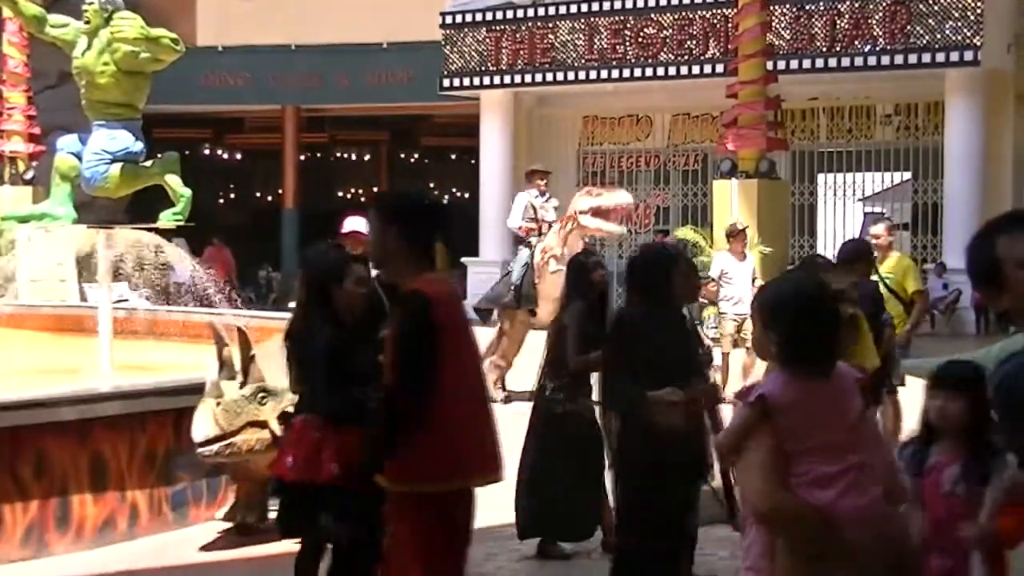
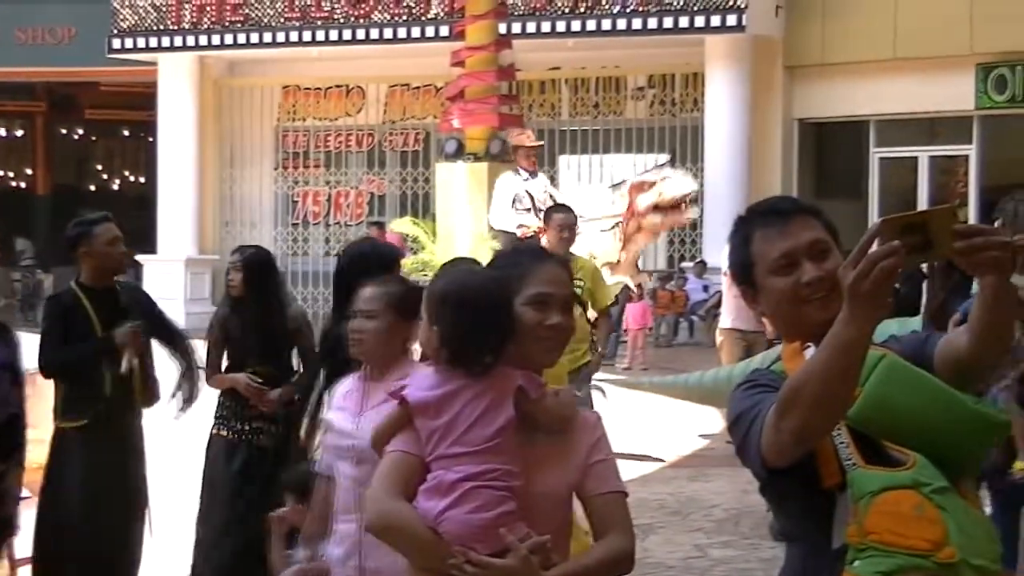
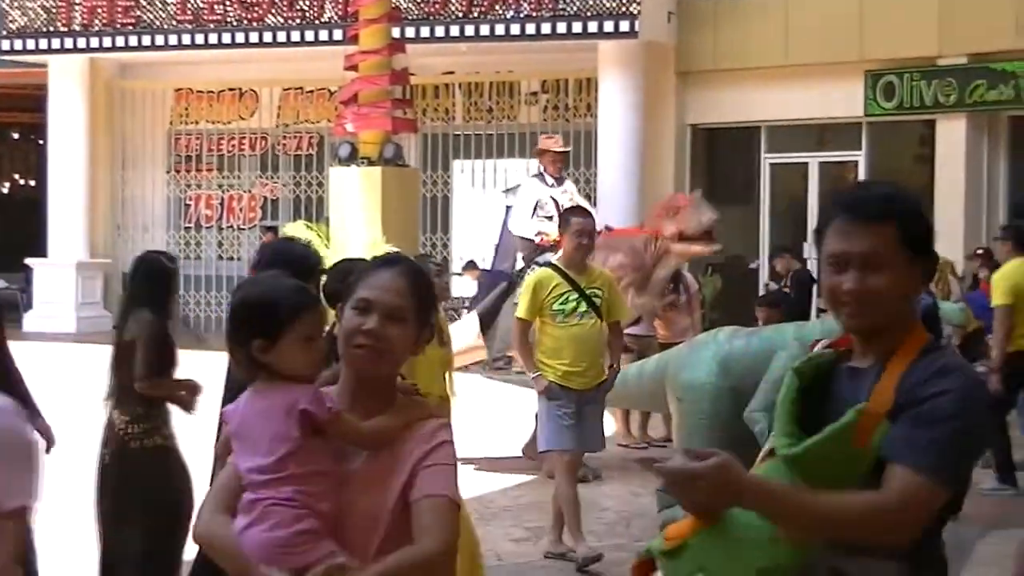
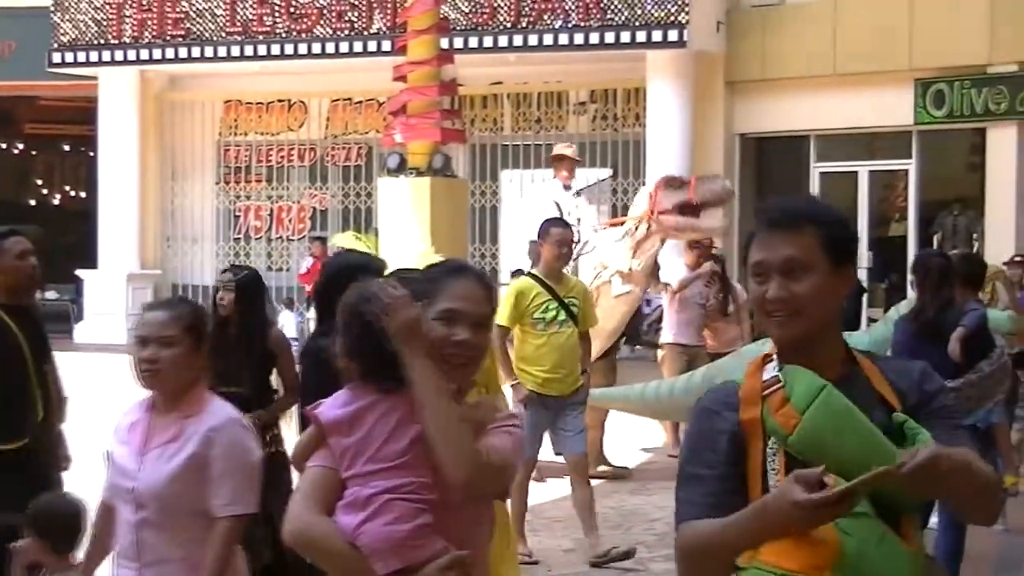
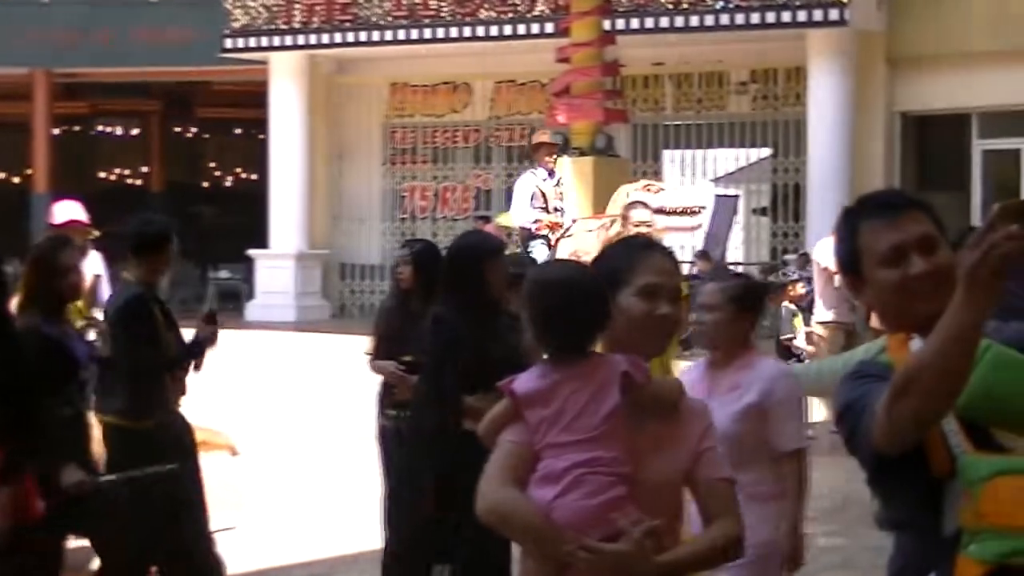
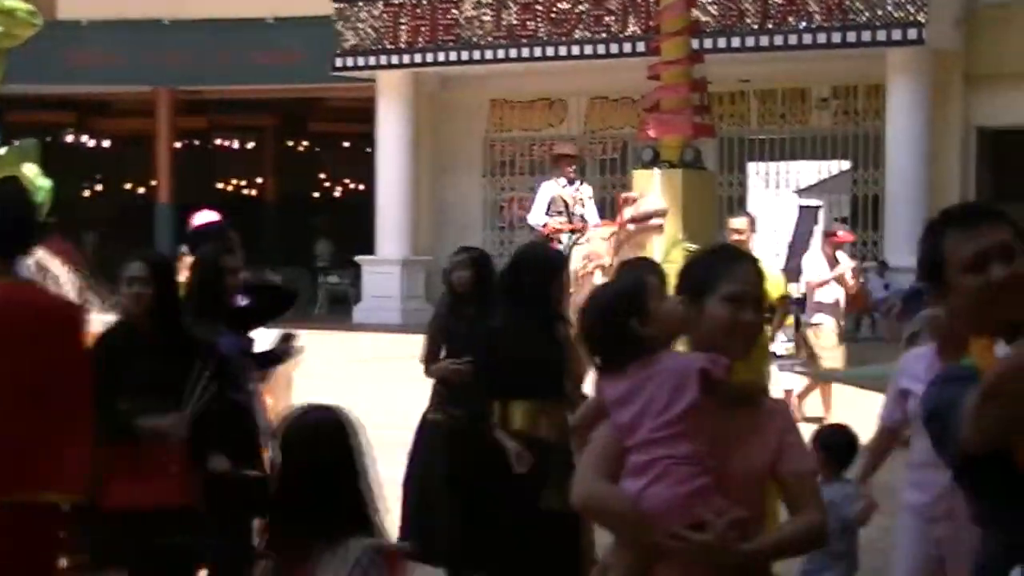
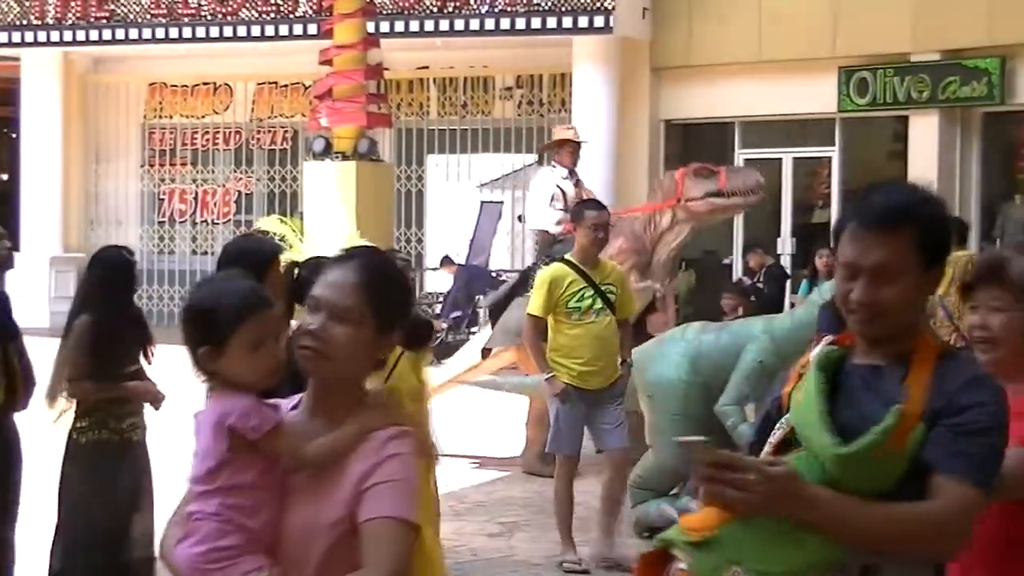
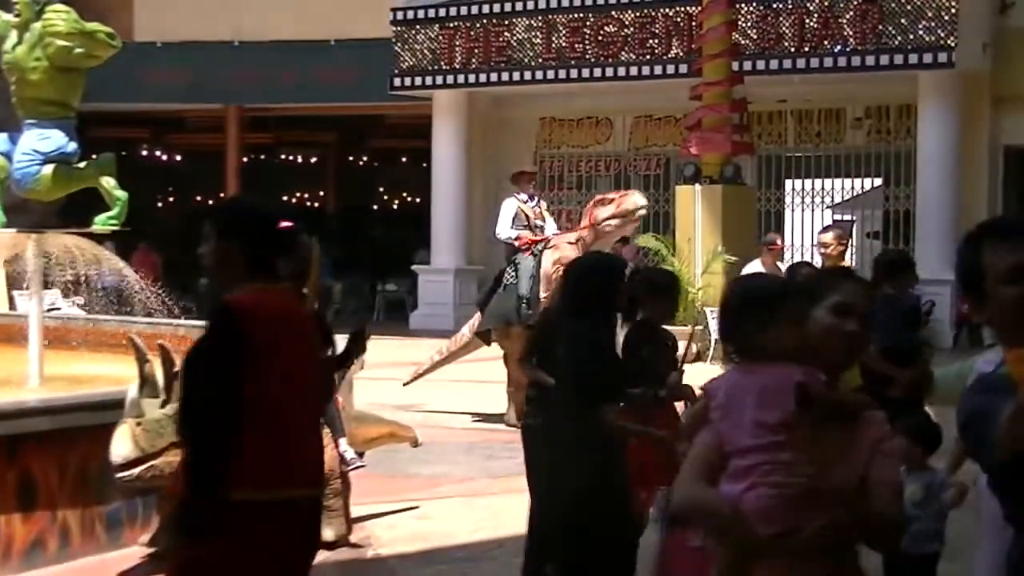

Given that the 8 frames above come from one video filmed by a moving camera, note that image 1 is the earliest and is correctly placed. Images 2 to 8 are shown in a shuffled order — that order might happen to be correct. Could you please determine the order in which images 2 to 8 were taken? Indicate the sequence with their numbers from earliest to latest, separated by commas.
8, 6, 5, 2, 4, 3, 7
